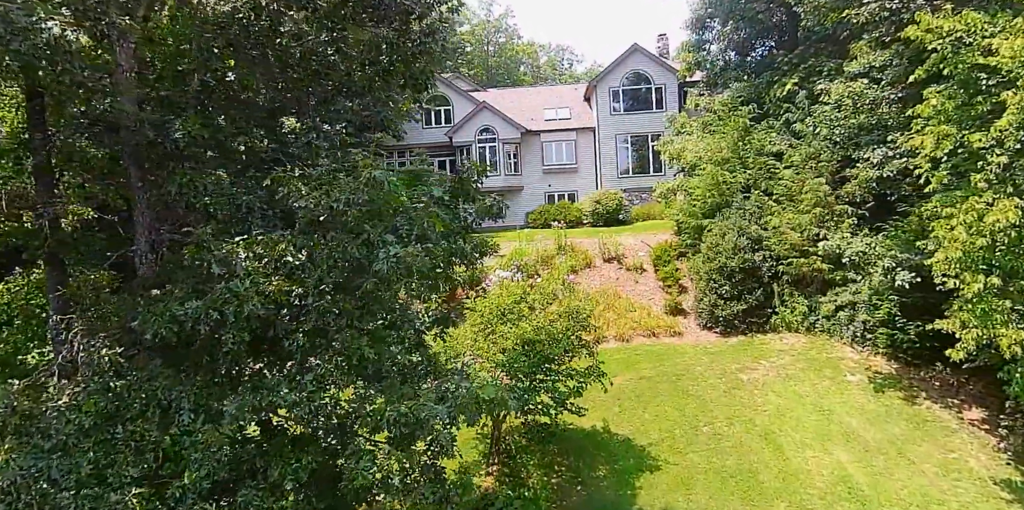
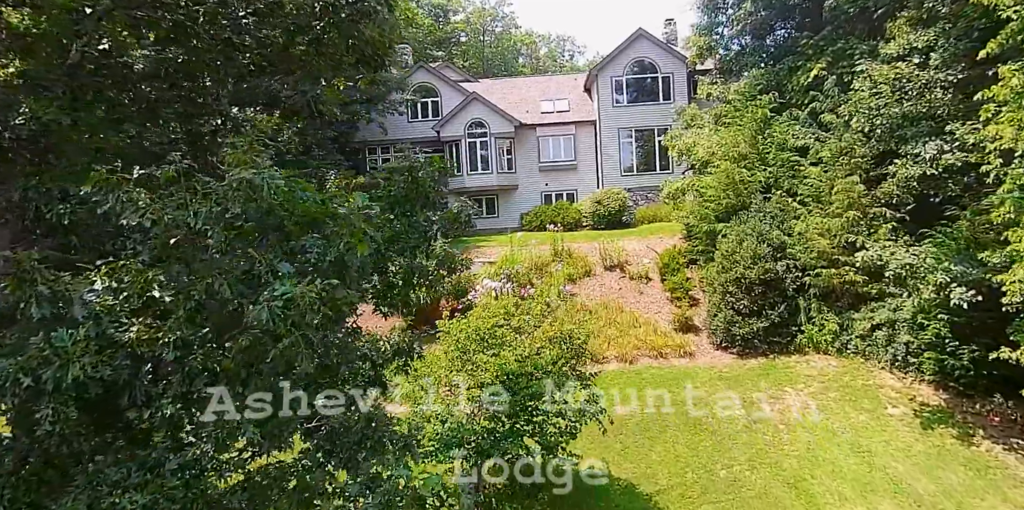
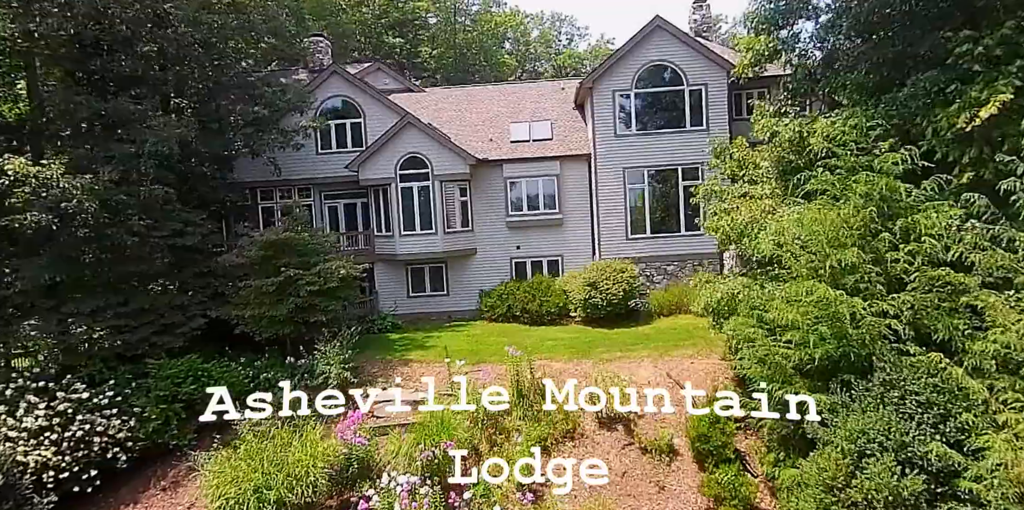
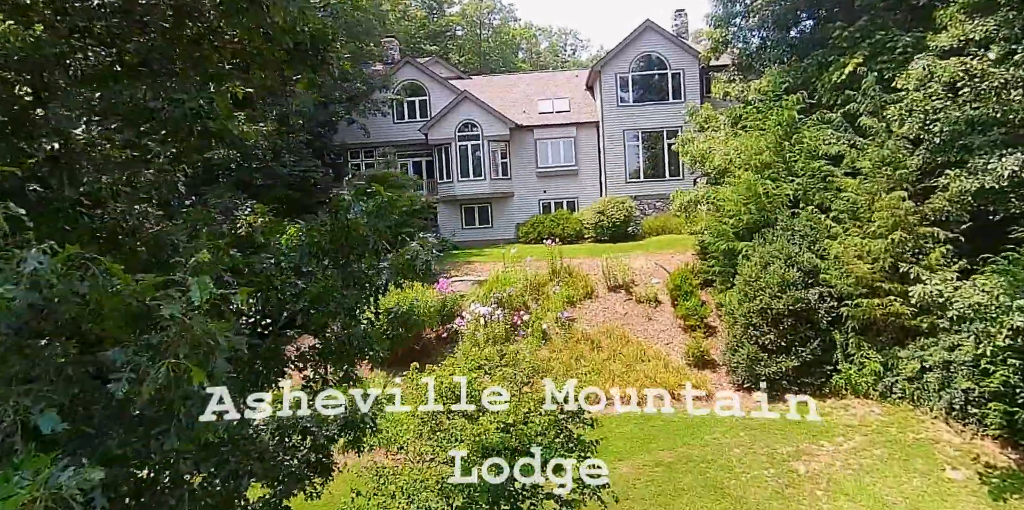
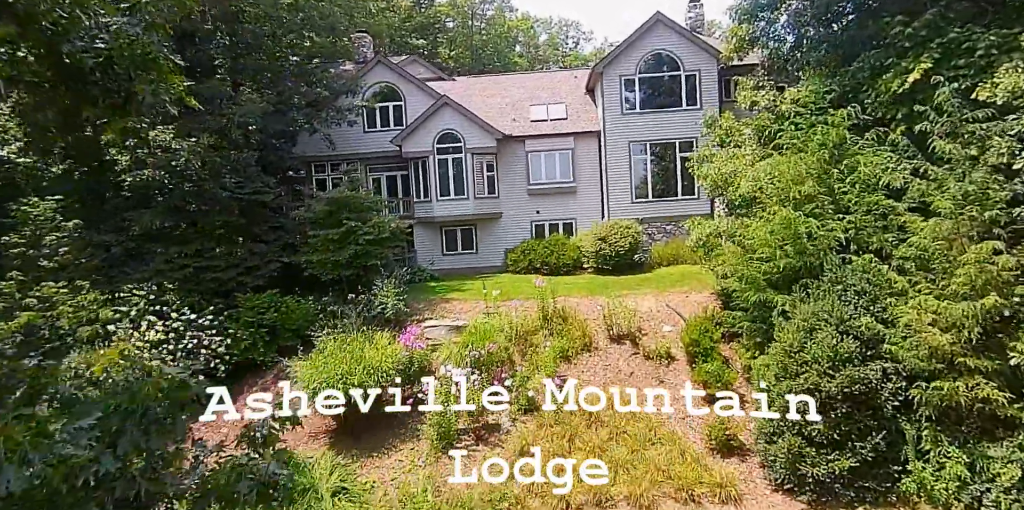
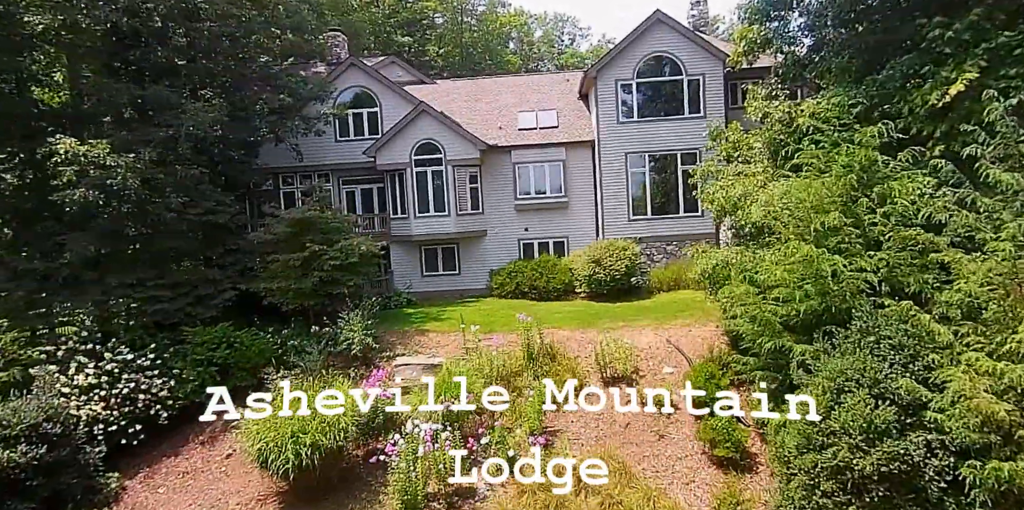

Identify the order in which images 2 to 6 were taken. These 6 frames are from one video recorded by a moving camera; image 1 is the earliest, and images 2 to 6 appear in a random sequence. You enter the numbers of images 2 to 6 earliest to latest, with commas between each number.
2, 4, 5, 6, 3
